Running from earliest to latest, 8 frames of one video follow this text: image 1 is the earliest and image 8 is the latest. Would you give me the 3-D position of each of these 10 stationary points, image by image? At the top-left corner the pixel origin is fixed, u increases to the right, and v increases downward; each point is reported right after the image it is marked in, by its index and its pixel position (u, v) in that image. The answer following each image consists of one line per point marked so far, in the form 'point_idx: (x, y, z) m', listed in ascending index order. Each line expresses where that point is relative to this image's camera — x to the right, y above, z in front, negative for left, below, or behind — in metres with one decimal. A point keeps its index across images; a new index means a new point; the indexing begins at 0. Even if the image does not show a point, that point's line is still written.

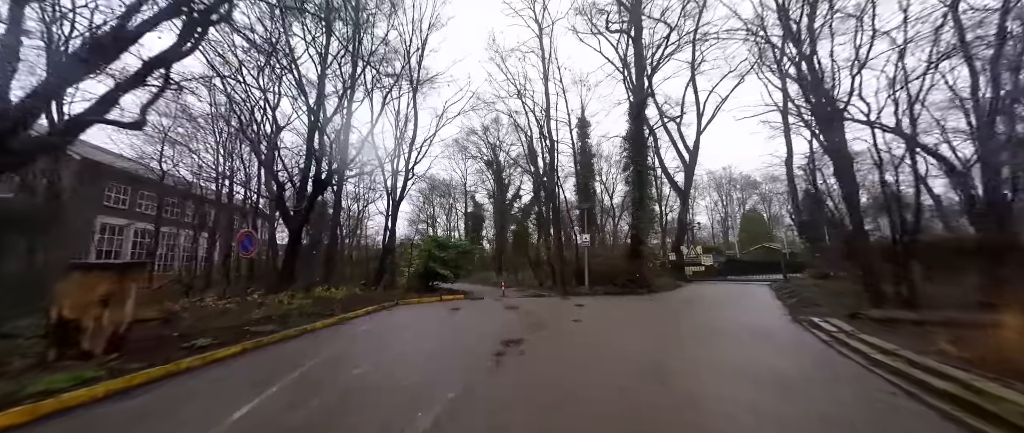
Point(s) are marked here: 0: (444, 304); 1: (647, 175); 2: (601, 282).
0: (-3.3, -4.4, +14.4) m
1: (+7.8, +2.4, +16.6) m
2: (+4.7, -3.6, +15.3) m
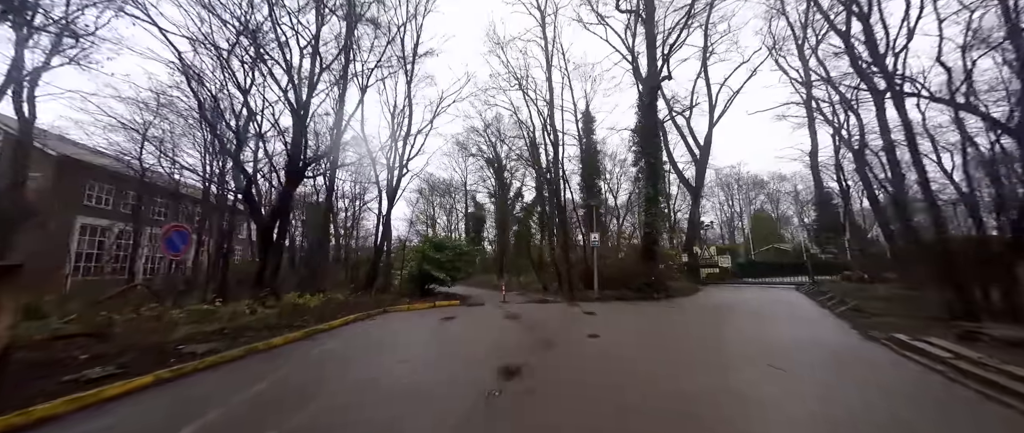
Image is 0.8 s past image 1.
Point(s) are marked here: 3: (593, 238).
0: (-3.2, -4.3, +13.0) m
1: (+7.8, +2.6, +15.2) m
2: (+4.7, -3.4, +13.9) m
3: (+3.9, -1.0, +13.9) m
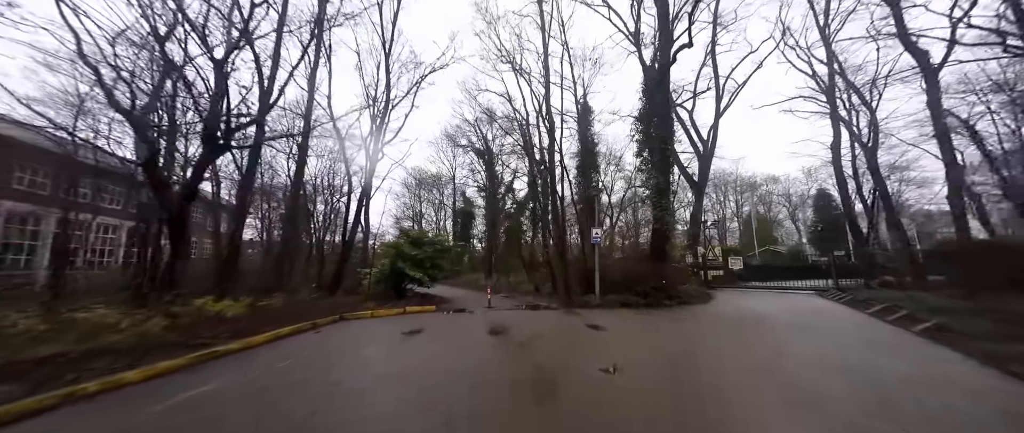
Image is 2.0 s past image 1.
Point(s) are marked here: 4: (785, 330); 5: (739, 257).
0: (-3.7, -3.9, +11.0) m
1: (+7.4, +2.8, +13.4) m
2: (+4.2, -3.2, +12.0) m
3: (+3.4, -0.7, +12.0) m
4: (+8.0, -3.2, +8.8) m
5: (+15.9, -2.7, +19.6) m
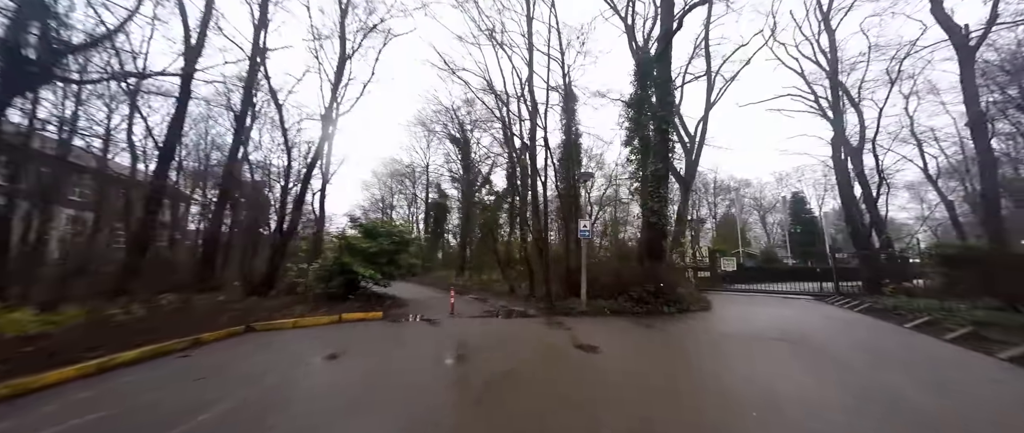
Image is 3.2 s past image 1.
0: (-4.7, -3.3, +8.6) m
1: (+6.4, +3.0, +11.9) m
2: (+3.1, -2.8, +10.3) m
3: (+2.4, -0.3, +10.2) m
4: (+7.1, -3.0, +7.3) m
5: (+14.2, -2.7, +18.7) m
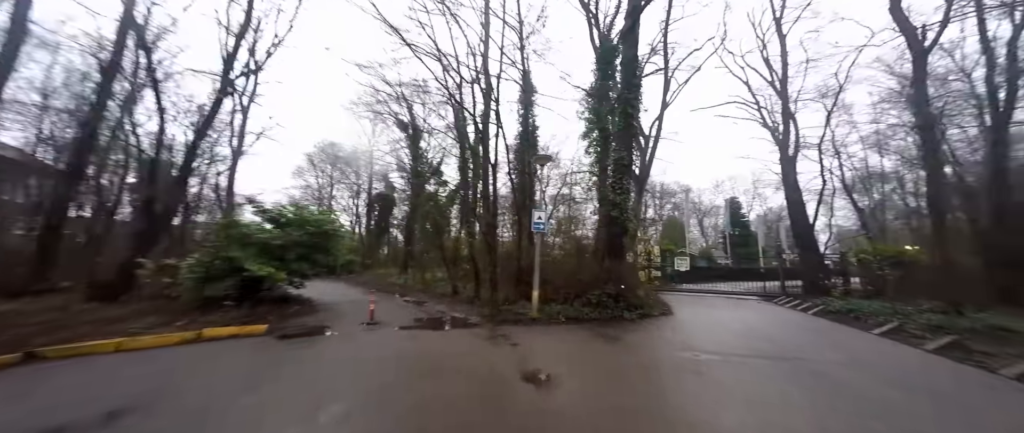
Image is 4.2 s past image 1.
0: (-6.2, -2.8, +6.1) m
1: (+4.5, +3.2, +10.9) m
2: (+1.3, -2.6, +8.9) m
3: (+0.7, -0.1, +8.7) m
4: (+5.7, -2.9, +6.6) m
5: (+11.0, -2.7, +18.9) m
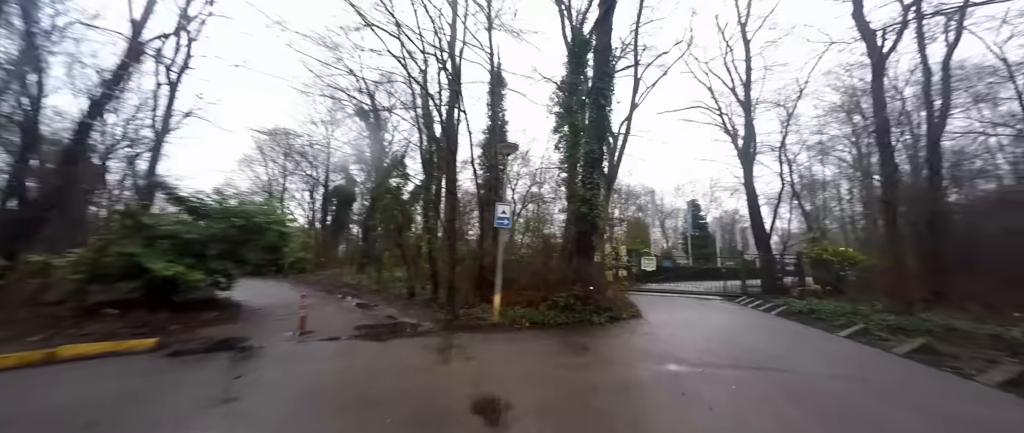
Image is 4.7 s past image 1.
0: (-7.0, -2.5, +4.6) m
1: (+3.2, +3.3, +10.4) m
2: (+0.2, -2.4, +8.1) m
3: (-0.3, +0.1, +7.9) m
4: (+4.8, -2.9, +6.2) m
5: (+8.9, -2.7, +19.0) m
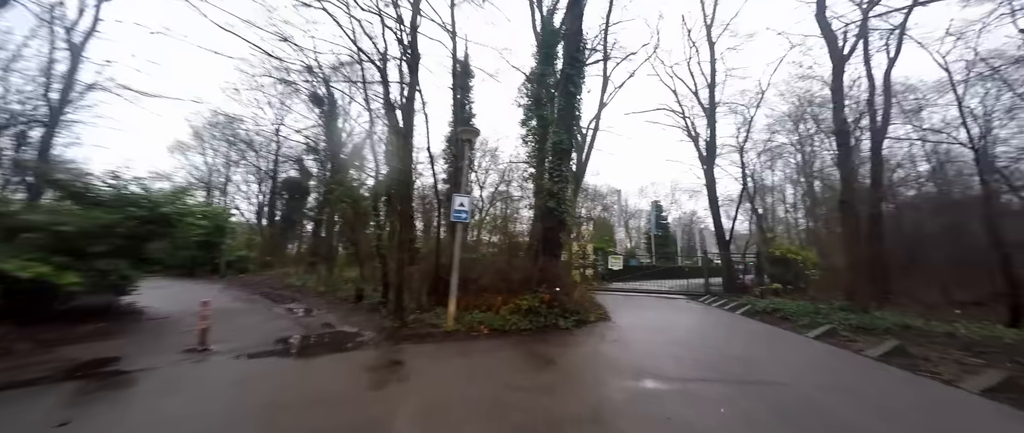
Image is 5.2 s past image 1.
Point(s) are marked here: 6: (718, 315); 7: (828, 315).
0: (-7.6, -2.3, +3.0) m
1: (+2.1, +3.4, +9.9) m
2: (-0.8, -2.2, +7.3) m
3: (-1.3, +0.3, +6.9) m
4: (+3.9, -2.8, +5.8) m
5: (+6.7, -2.6, +19.0) m
6: (+6.0, -2.9, +8.5) m
7: (+7.6, -2.3, +7.0) m
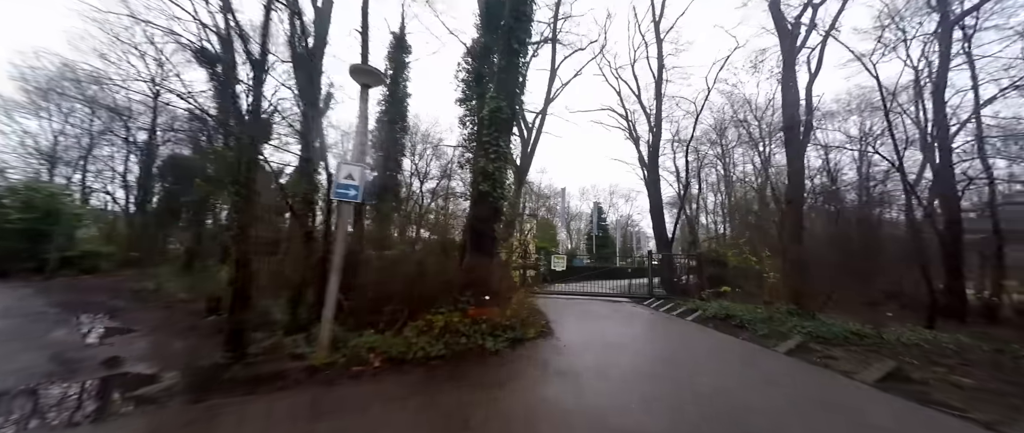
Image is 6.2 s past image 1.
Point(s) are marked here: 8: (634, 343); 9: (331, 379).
0: (-8.3, -1.7, -0.3) m
1: (+0.2, +3.7, +8.2) m
2: (-2.4, -1.9, +5.1) m
3: (-2.7, +0.6, +4.8) m
4: (+2.5, -2.6, +4.6) m
5: (+2.8, -2.5, +18.0) m
6: (+4.1, -2.7, +7.6) m
7: (+5.9, -2.3, +6.4) m
8: (+3.0, -2.7, +6.5) m
9: (-2.2, -2.2, +4.0) m
